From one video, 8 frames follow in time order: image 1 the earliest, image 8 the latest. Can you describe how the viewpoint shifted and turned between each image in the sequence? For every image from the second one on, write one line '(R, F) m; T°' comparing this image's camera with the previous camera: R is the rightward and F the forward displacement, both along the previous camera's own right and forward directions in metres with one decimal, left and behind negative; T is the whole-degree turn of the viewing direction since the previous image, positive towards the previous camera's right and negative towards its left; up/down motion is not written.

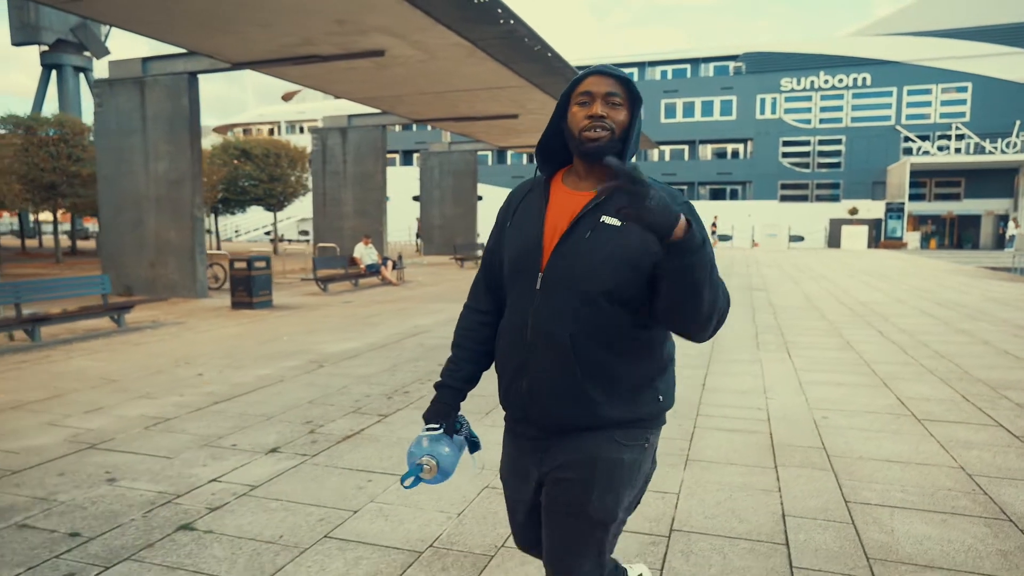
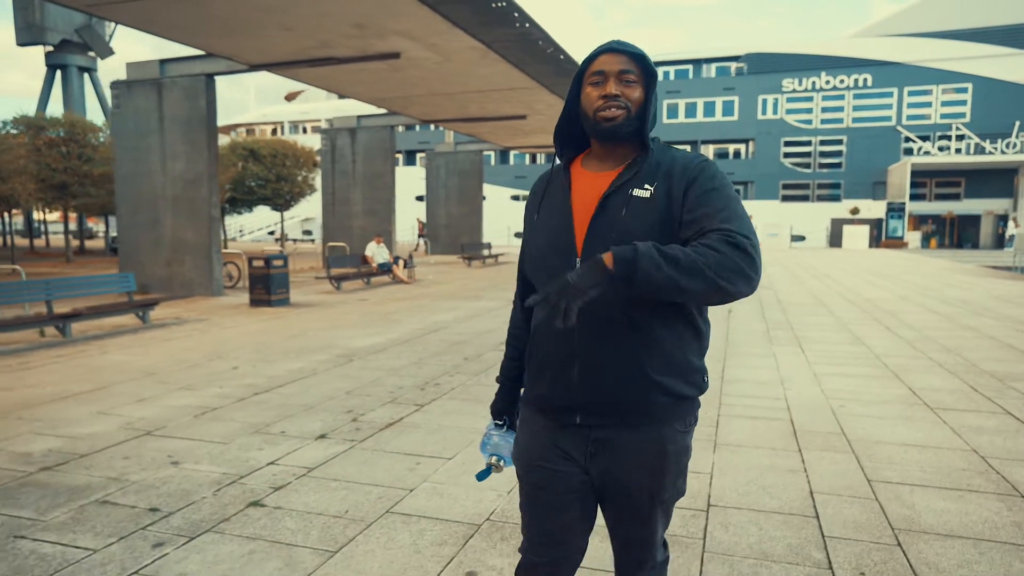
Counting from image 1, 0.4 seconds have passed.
(-0.3, -0.3) m; 0°
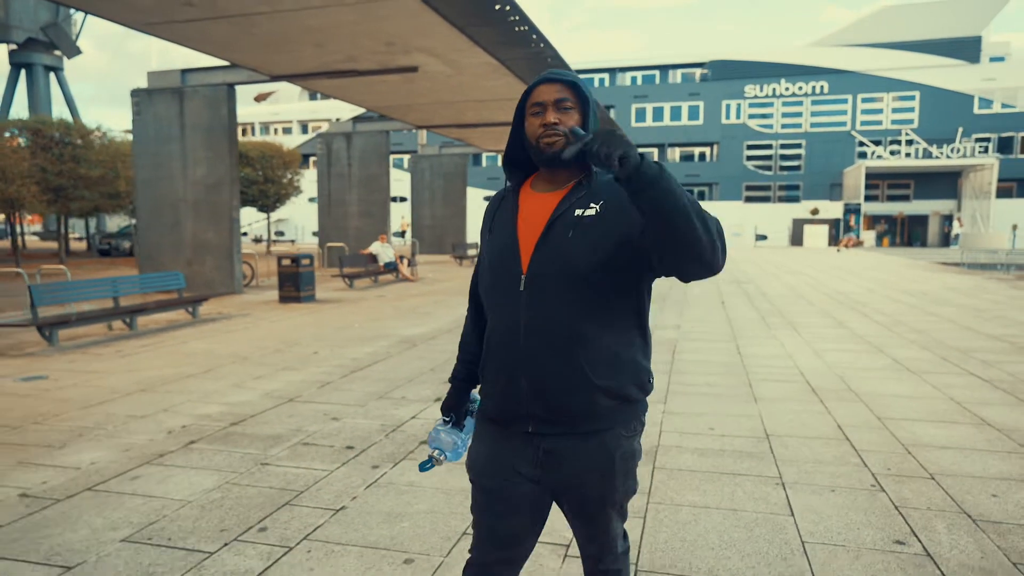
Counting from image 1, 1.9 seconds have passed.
(-1.1, -1.2) m; +3°
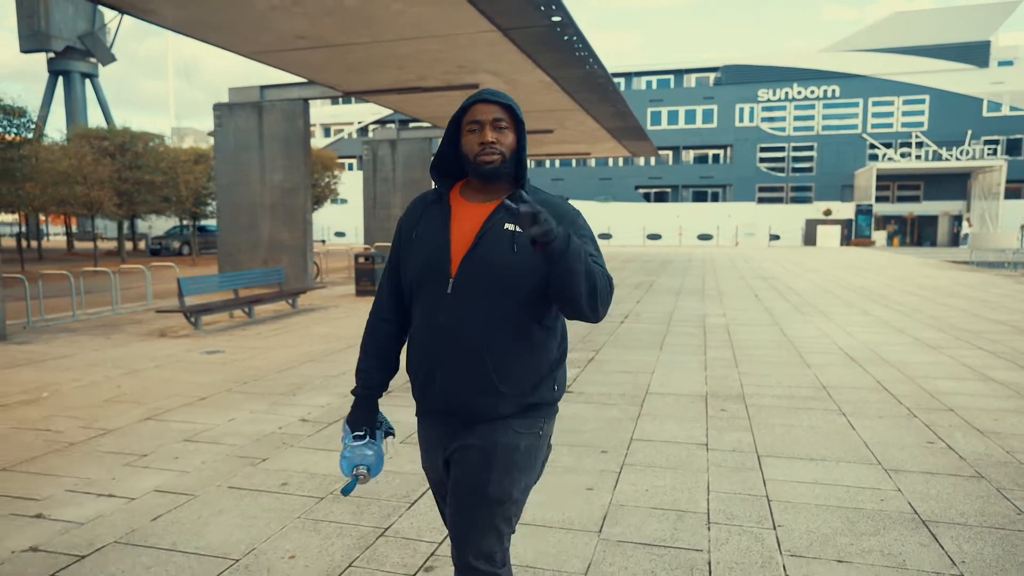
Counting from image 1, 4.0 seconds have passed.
(-1.1, -1.6) m; 0°
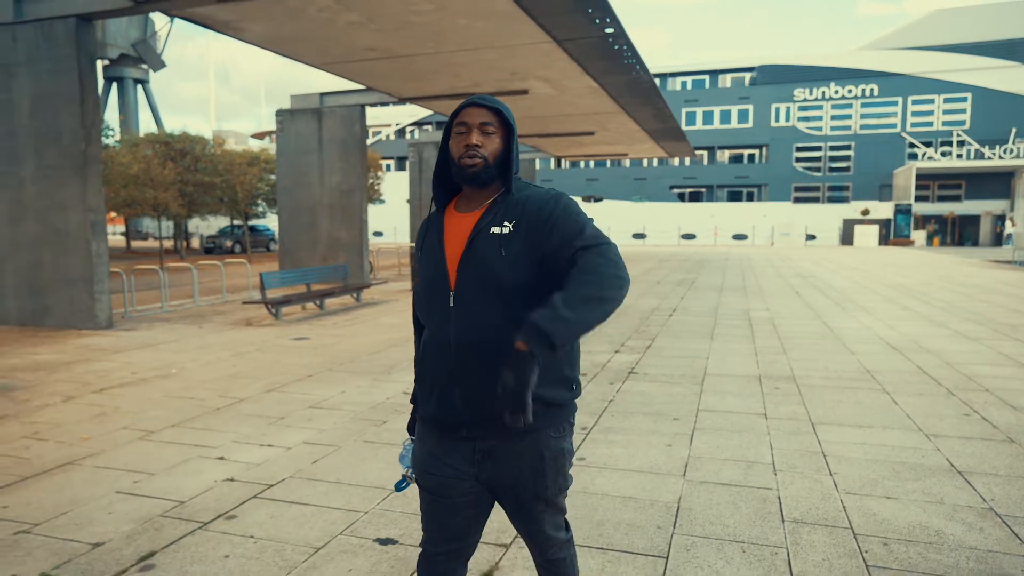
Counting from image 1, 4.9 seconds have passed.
(-0.4, -0.8) m; -3°
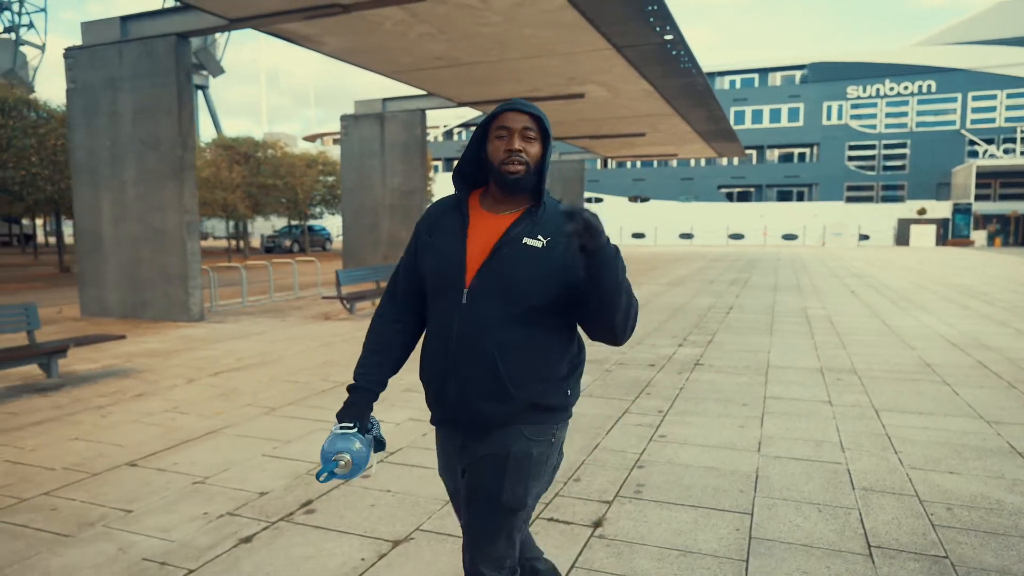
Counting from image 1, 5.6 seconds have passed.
(-0.3, -0.5) m; -4°
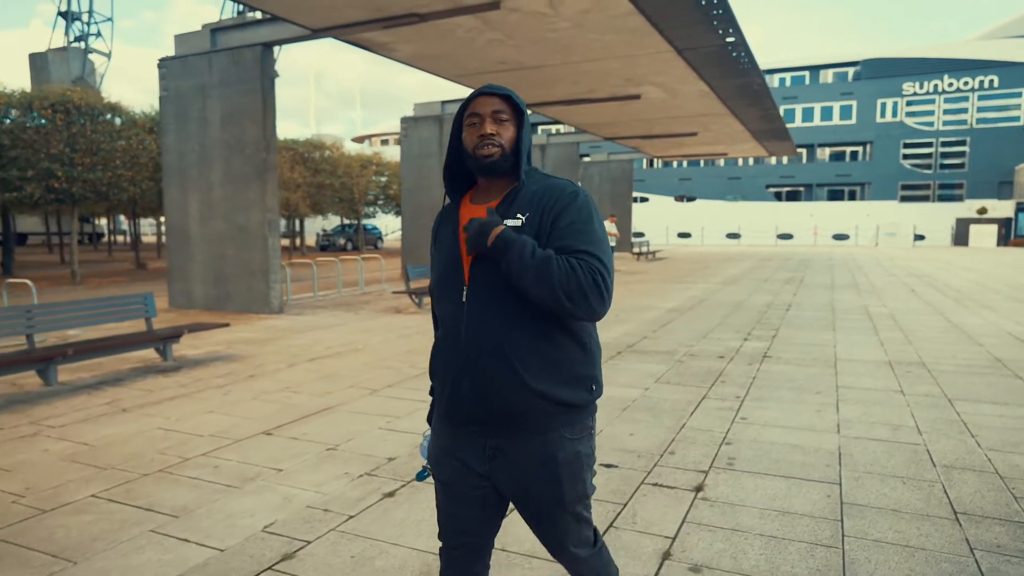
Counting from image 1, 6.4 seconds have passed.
(-0.4, -0.4) m; -3°
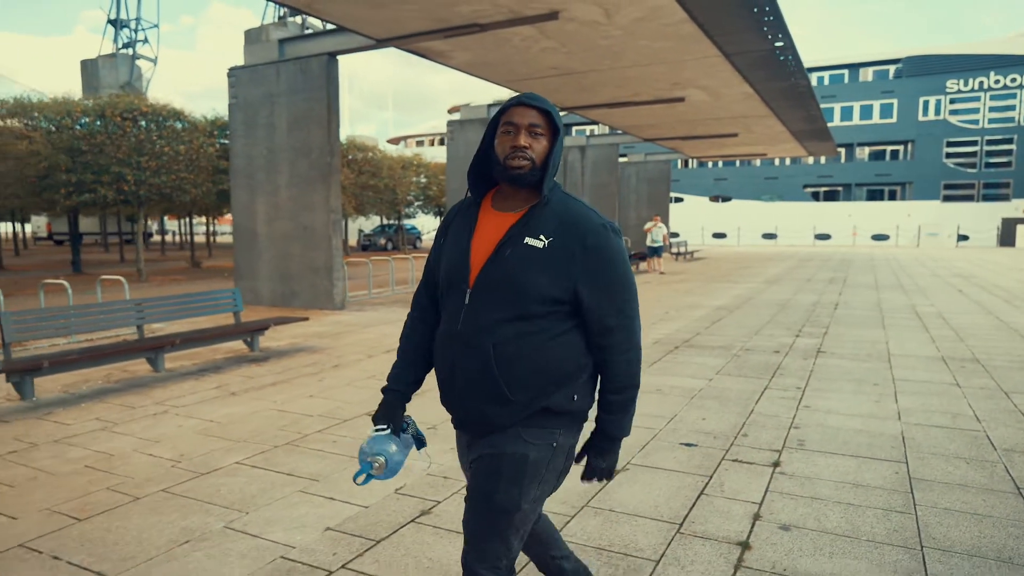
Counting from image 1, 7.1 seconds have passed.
(-0.4, -0.5) m; -3°
